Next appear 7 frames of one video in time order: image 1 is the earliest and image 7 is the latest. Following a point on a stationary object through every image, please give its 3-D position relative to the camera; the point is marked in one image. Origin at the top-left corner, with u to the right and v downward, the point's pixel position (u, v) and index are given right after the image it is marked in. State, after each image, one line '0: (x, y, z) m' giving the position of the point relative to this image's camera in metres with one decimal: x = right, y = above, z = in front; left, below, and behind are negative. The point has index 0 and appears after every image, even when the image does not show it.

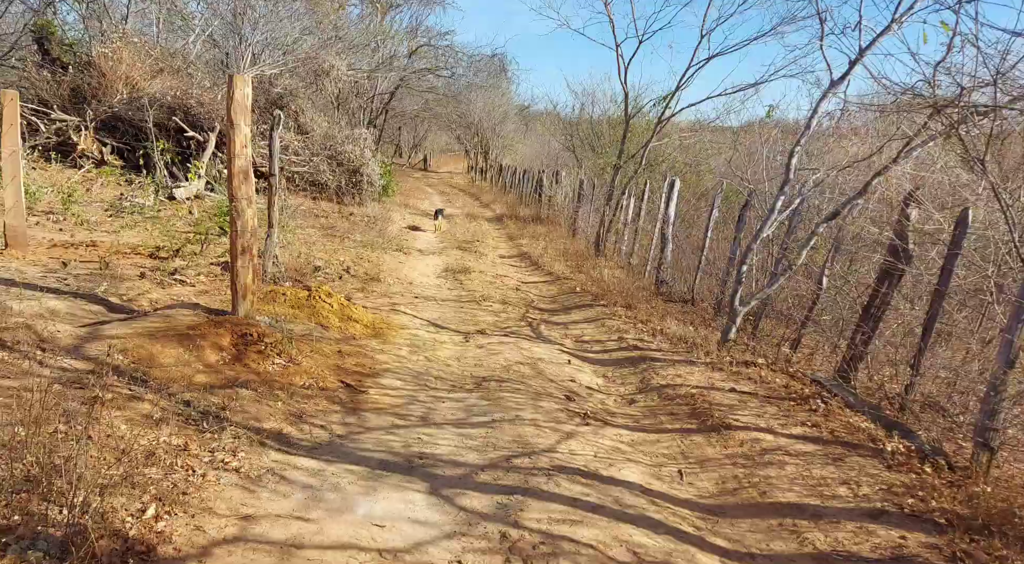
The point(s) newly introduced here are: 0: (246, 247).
0: (-2.3, +0.3, +5.8) m
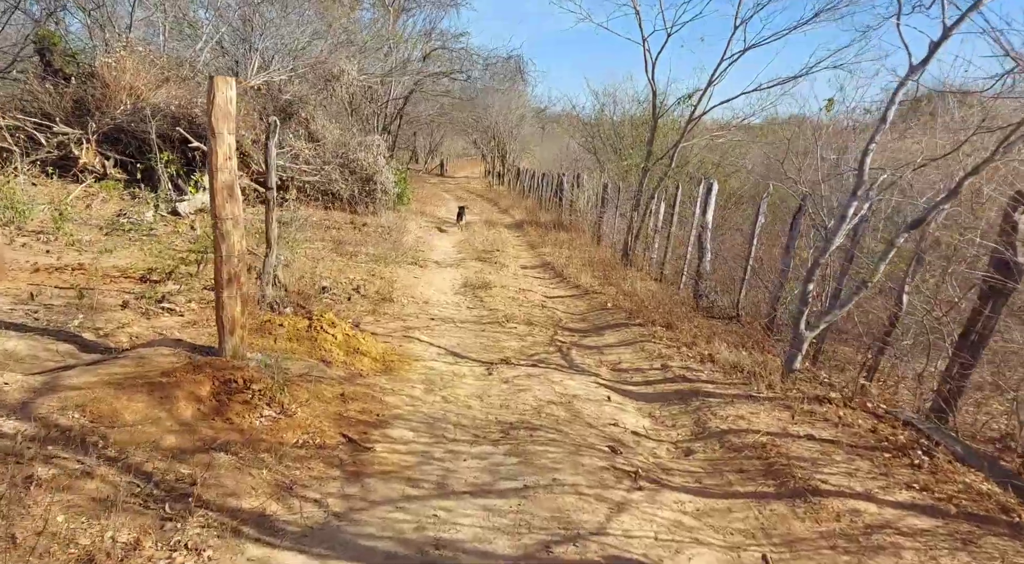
0: (-2.1, +0.1, +5.0) m
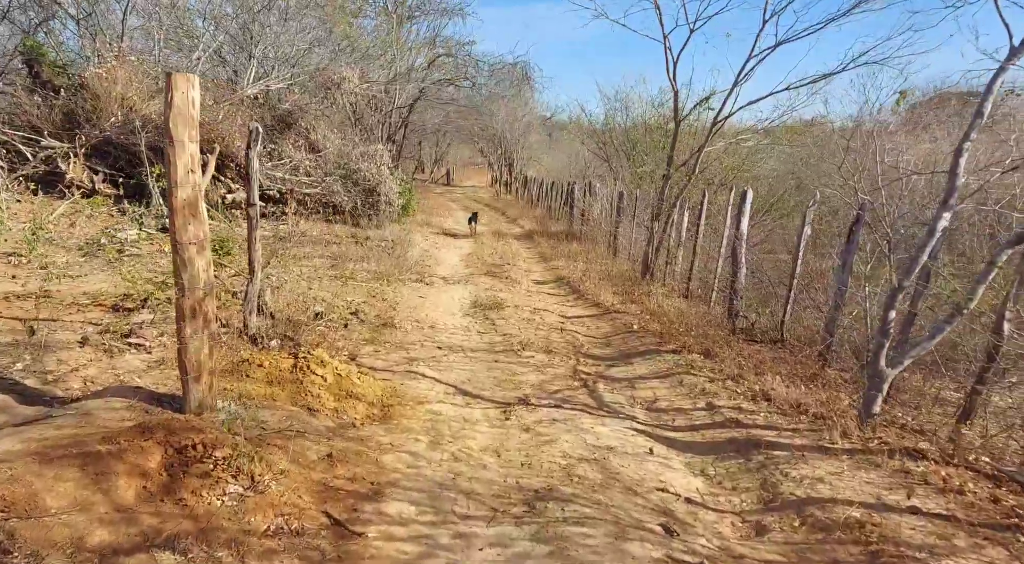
0: (-2.0, -0.2, +4.2) m
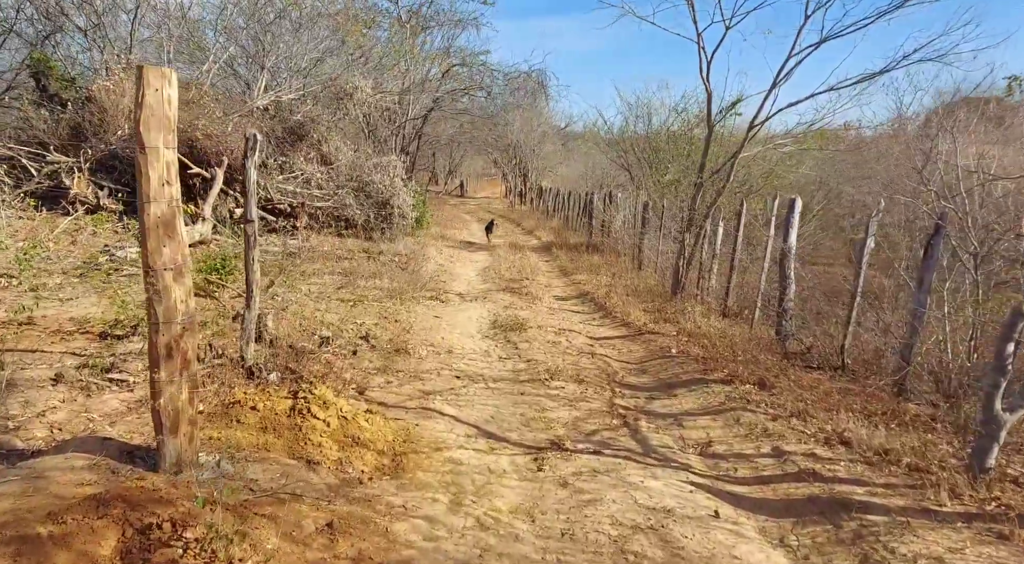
0: (-1.8, -0.3, +3.5) m
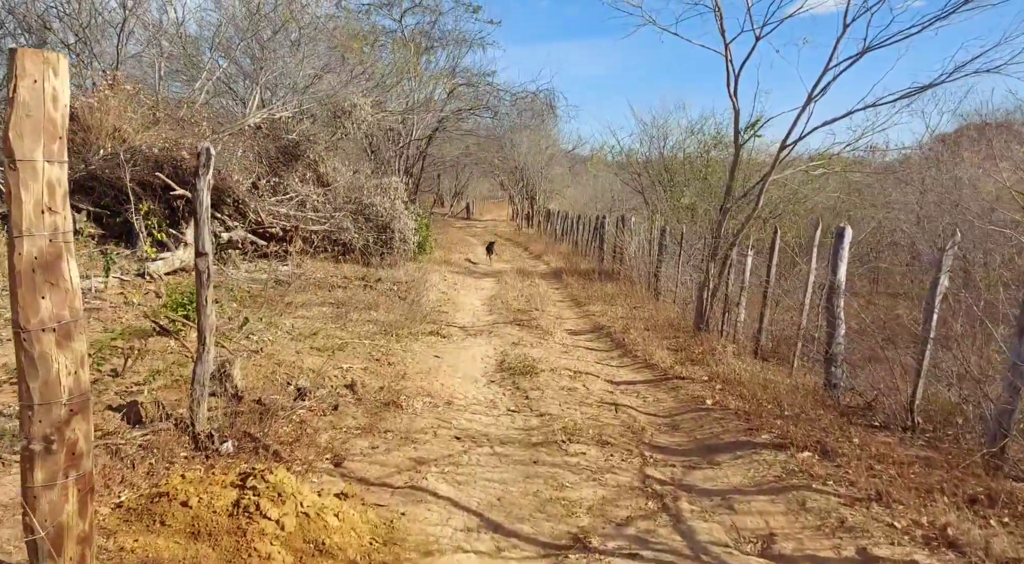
0: (-1.7, -0.6, +2.5) m
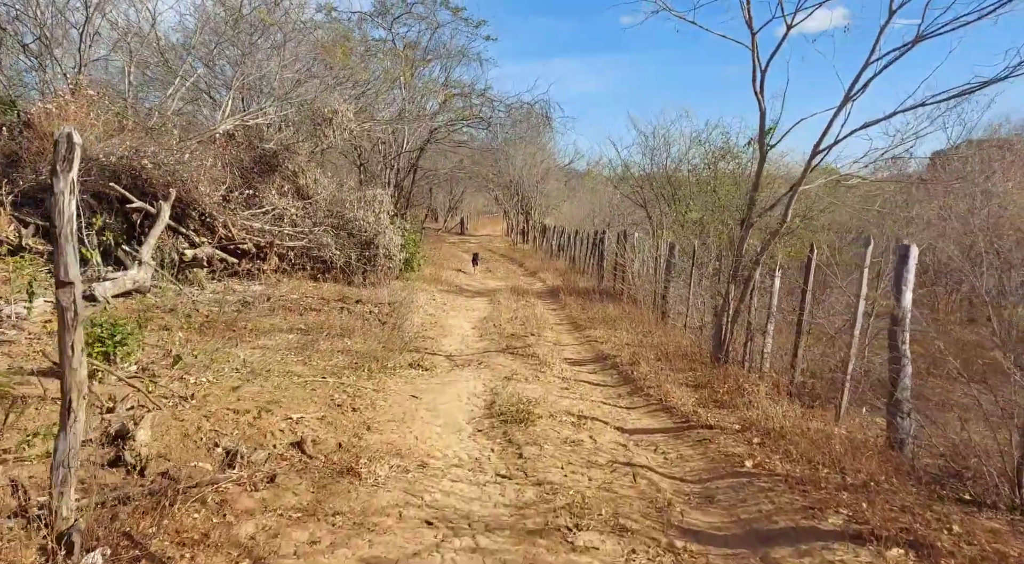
0: (-1.8, -0.7, +1.3) m
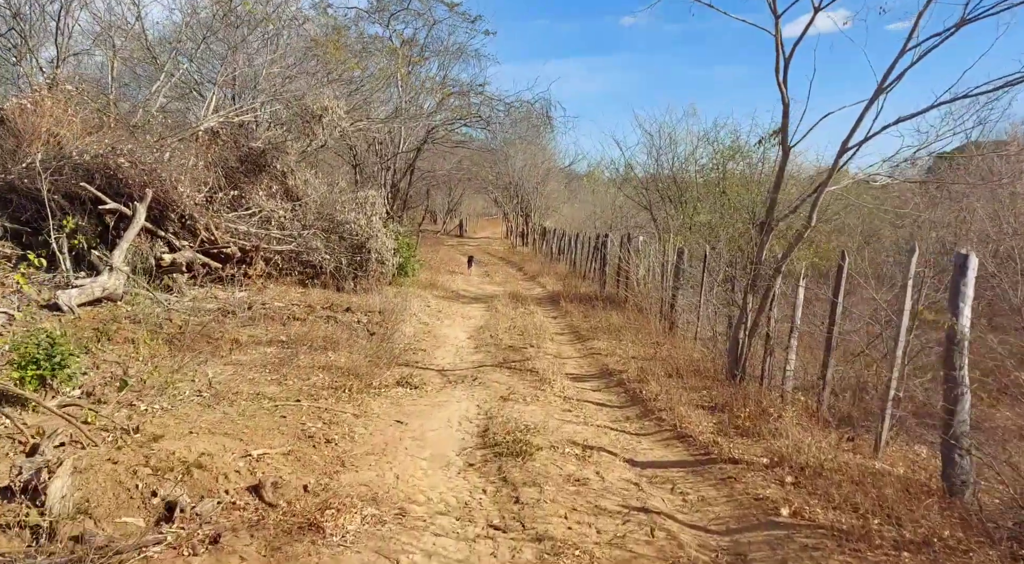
0: (-1.8, -0.8, +0.5) m
